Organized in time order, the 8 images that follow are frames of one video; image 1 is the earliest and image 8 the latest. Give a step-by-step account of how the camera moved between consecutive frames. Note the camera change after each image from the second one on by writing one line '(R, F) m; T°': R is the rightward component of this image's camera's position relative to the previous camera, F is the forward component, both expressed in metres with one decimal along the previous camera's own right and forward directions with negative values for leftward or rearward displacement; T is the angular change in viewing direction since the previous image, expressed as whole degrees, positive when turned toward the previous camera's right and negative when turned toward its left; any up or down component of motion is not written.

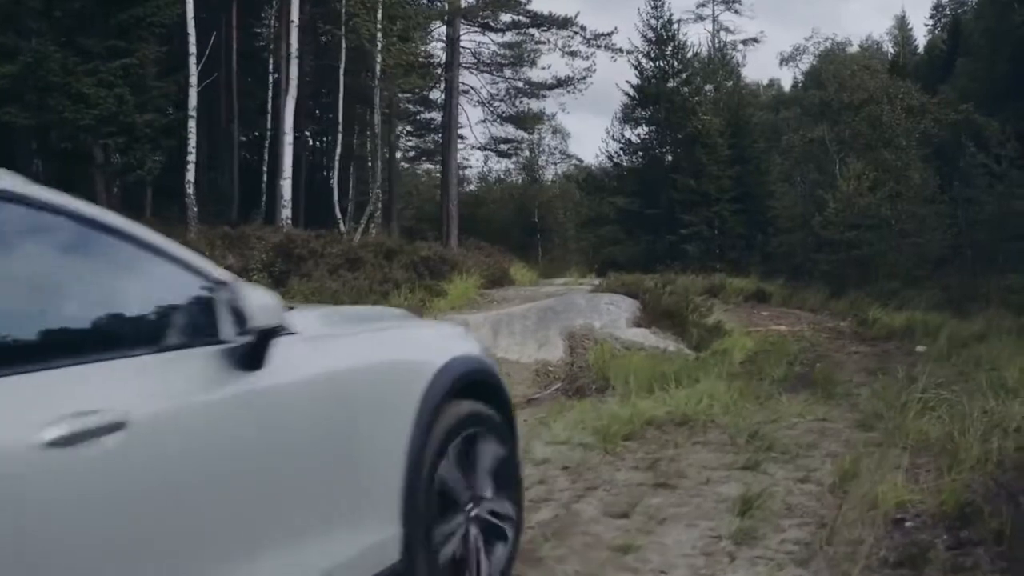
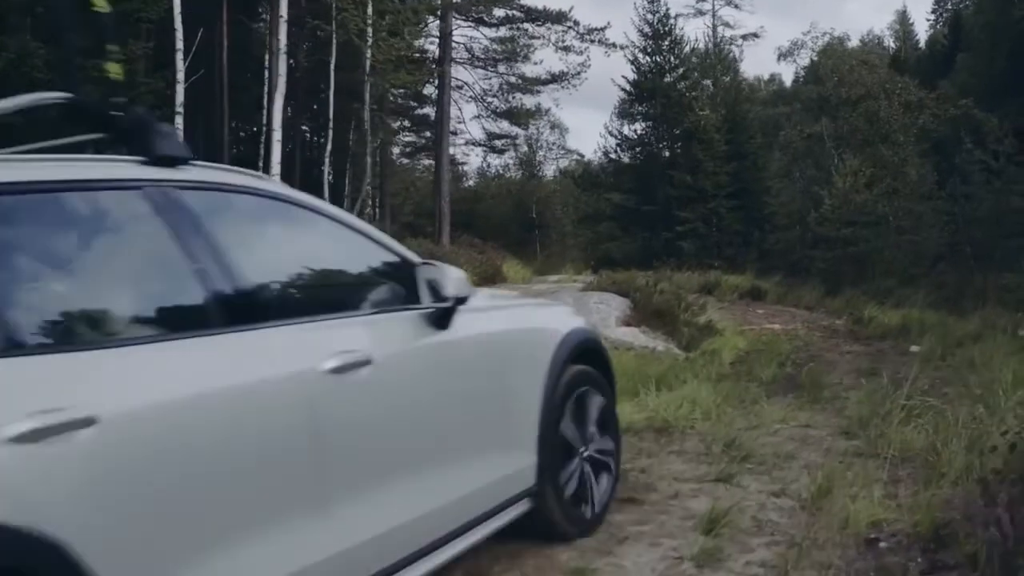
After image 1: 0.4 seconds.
(+0.2, +0.2) m; 0°
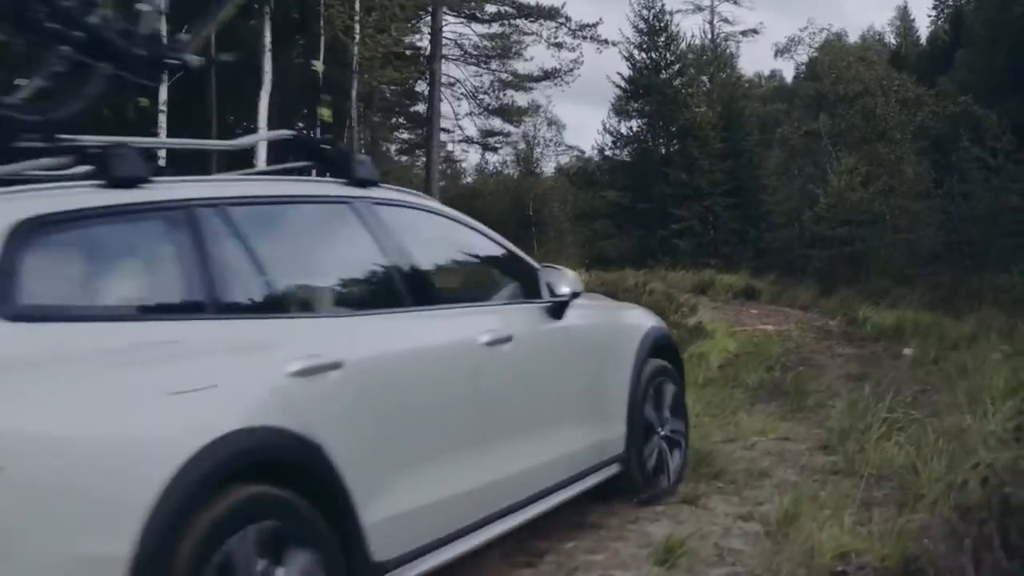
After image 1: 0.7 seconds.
(+0.2, +0.3) m; 0°
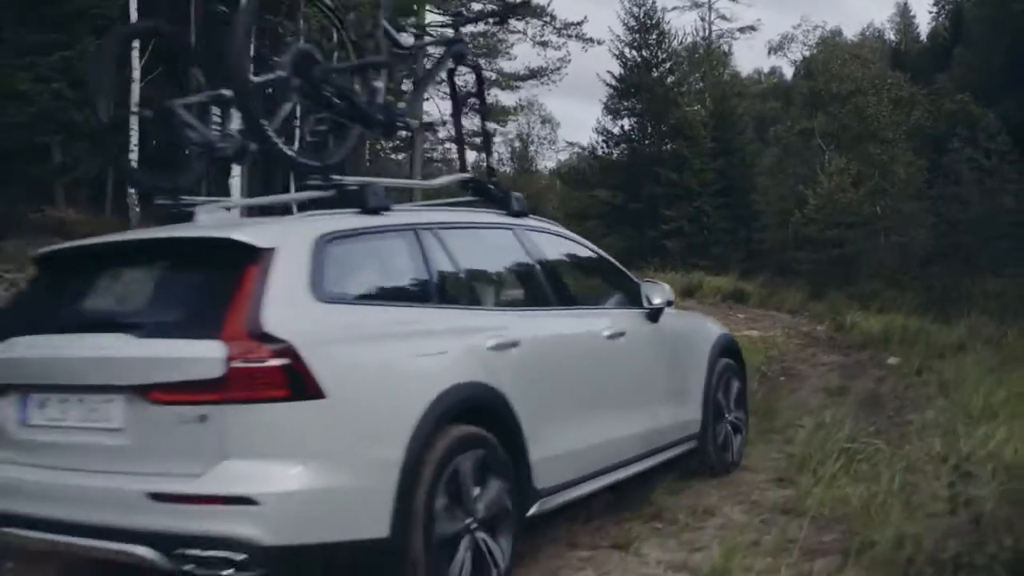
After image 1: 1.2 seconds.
(+0.4, +0.4) m; 0°
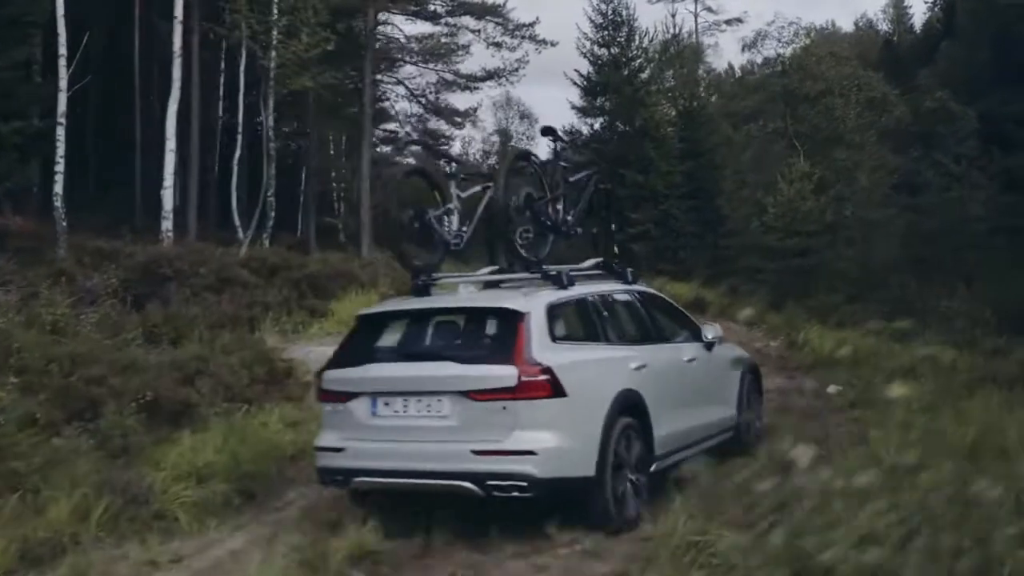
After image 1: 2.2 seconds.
(+1.0, +0.7) m; 0°
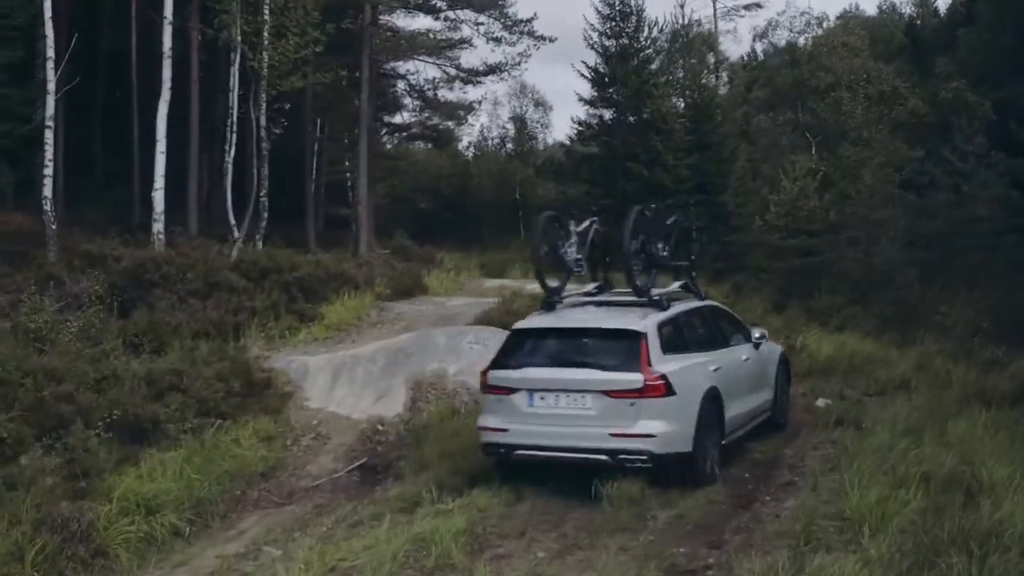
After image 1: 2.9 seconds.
(+0.5, +0.3) m; -1°
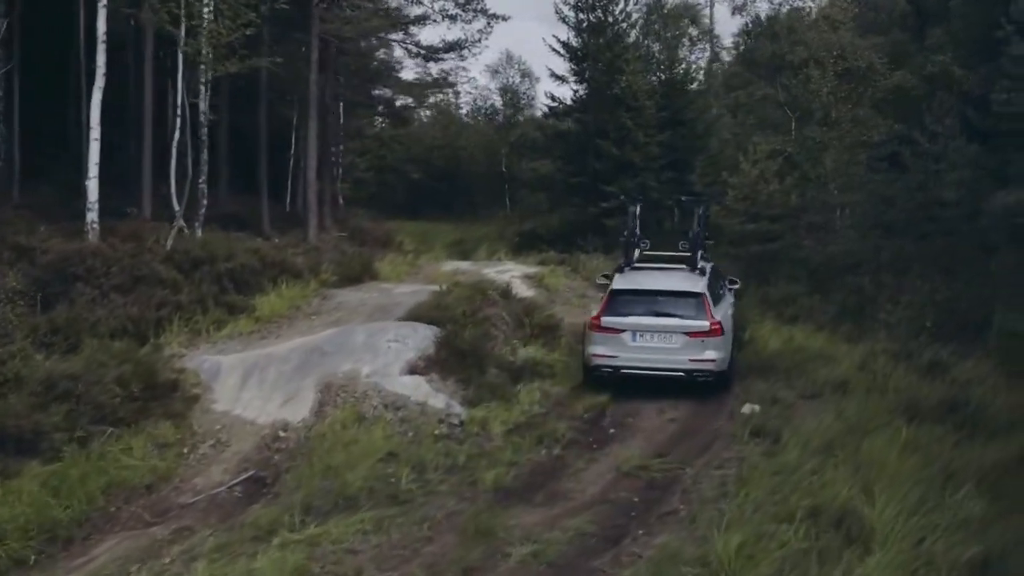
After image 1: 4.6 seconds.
(+1.1, +0.6) m; -1°
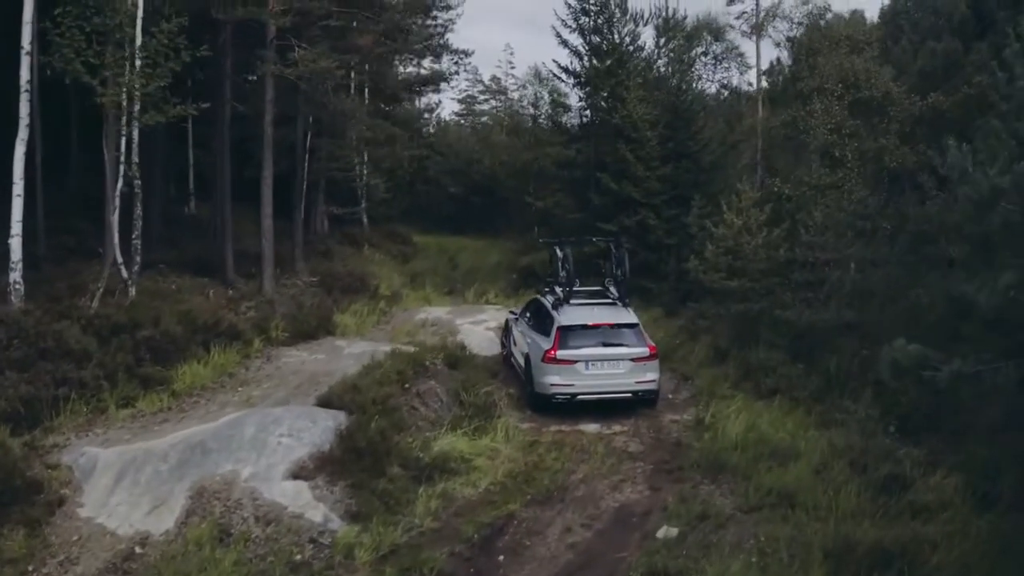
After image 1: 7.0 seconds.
(+1.7, +1.5) m; -4°
